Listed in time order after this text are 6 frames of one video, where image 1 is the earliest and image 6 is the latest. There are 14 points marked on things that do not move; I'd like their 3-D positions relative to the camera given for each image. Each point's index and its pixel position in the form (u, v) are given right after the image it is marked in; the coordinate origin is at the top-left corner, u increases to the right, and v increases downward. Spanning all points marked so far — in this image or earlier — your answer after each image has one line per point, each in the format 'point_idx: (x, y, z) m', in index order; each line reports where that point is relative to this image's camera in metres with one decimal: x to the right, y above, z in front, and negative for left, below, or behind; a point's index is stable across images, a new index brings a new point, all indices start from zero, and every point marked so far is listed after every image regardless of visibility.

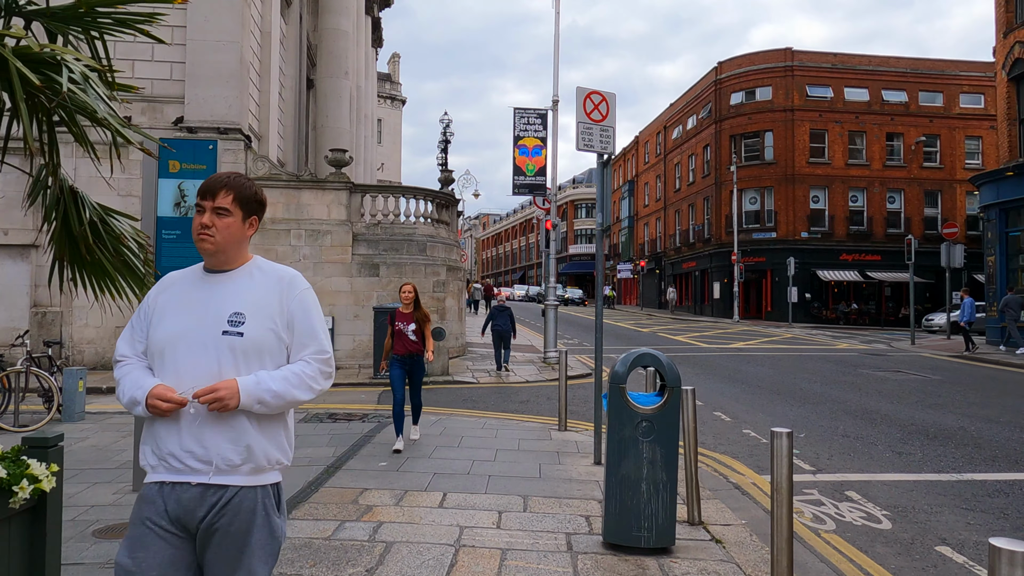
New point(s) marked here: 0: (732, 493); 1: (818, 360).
0: (+1.7, -1.6, +6.0) m
1: (+7.0, -1.6, +17.4) m
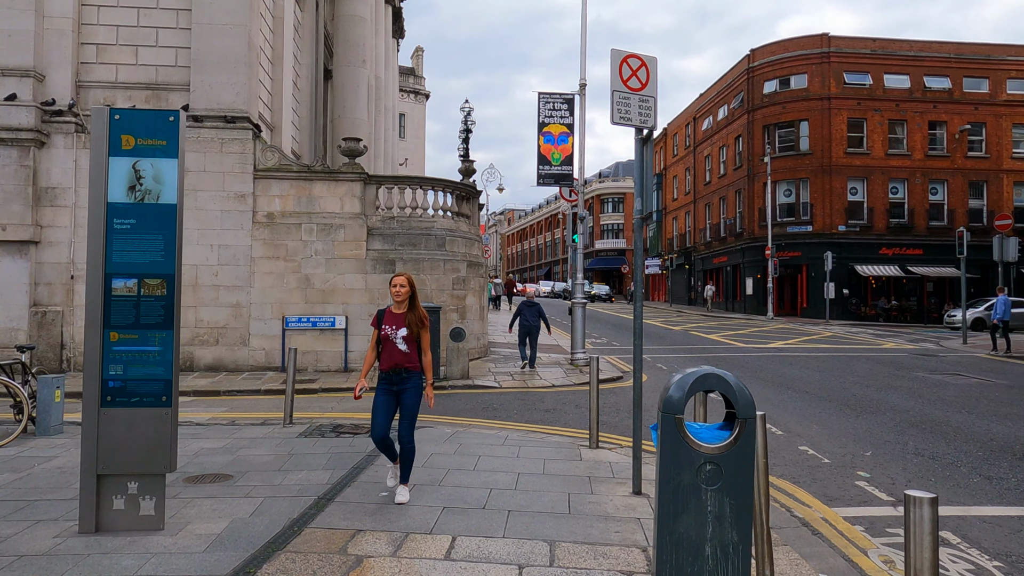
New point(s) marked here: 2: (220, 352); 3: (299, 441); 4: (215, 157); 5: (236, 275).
0: (+1.9, -1.6, +5.0) m
1: (+7.5, -1.6, +16.2) m
2: (-5.1, -1.1, +13.4) m
3: (-2.0, -1.4, +7.1) m
4: (-5.3, +2.3, +13.6) m
5: (-4.9, +0.2, +13.5) m
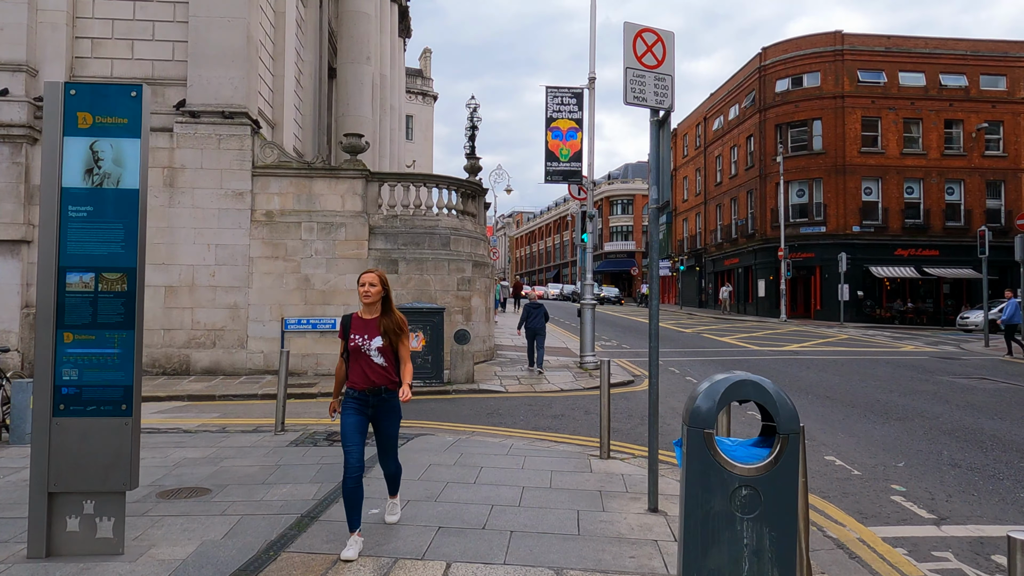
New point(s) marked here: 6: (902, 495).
0: (+1.9, -1.6, +4.5) m
1: (+7.7, -1.6, +15.6) m
2: (-5.0, -1.1, +13.0) m
3: (-2.0, -1.4, +6.7) m
4: (-5.2, +2.3, +13.2) m
5: (-4.8, +0.2, +13.1) m
6: (+3.0, -1.6, +5.8) m
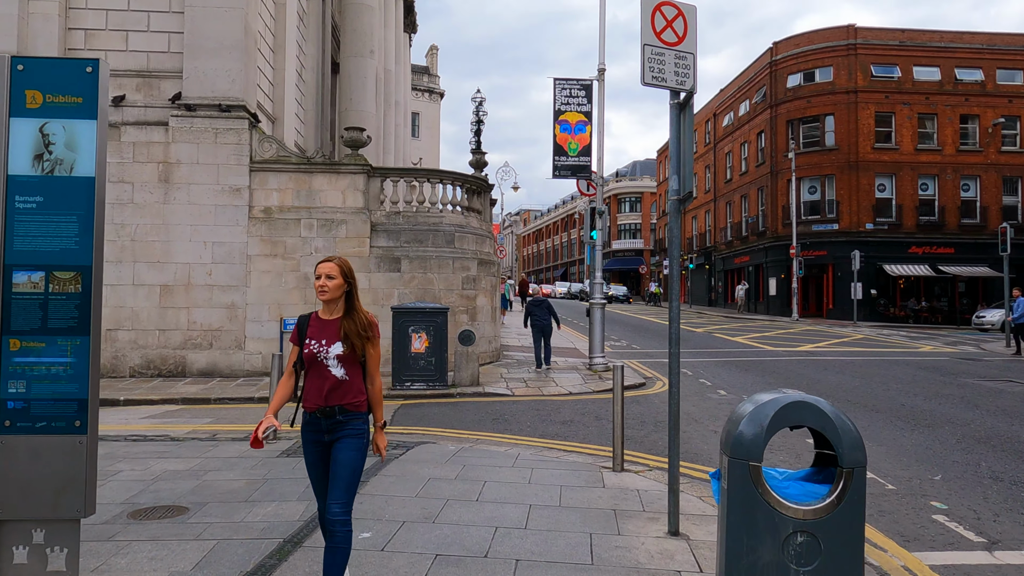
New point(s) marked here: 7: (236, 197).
0: (+1.9, -1.6, +4.0) m
1: (+7.8, -1.6, +15.1) m
2: (-4.9, -1.1, +12.5) m
3: (-1.9, -1.4, +6.2) m
4: (-5.0, +2.3, +12.7) m
5: (-4.7, +0.2, +12.6) m
6: (+3.0, -1.6, +5.4) m
7: (-4.6, +1.5, +12.7) m
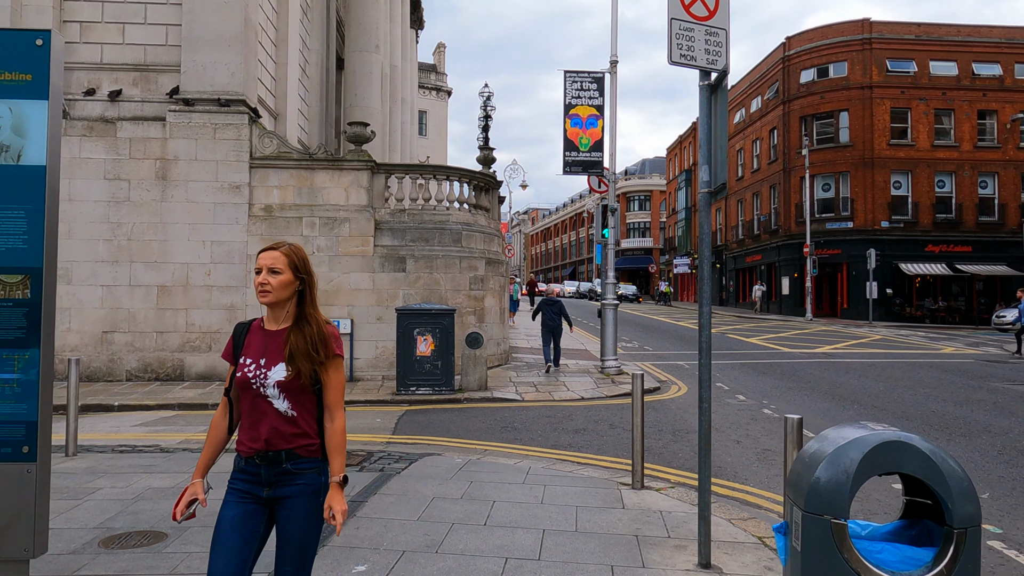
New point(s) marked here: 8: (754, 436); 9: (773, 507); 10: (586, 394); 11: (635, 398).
0: (+2.0, -1.6, +3.5) m
1: (+8.0, -1.5, +14.5) m
2: (-4.8, -1.1, +12.1) m
3: (-1.8, -1.4, +5.8) m
4: (-4.9, +2.3, +12.3) m
5: (-4.5, +0.2, +12.2) m
6: (+3.1, -1.6, +4.9) m
7: (-4.5, +1.5, +12.3) m
8: (+2.6, -1.6, +8.1) m
9: (+1.9, -1.6, +5.4) m
10: (+1.1, -1.6, +11.3) m
11: (+1.0, -0.8, +5.9) m
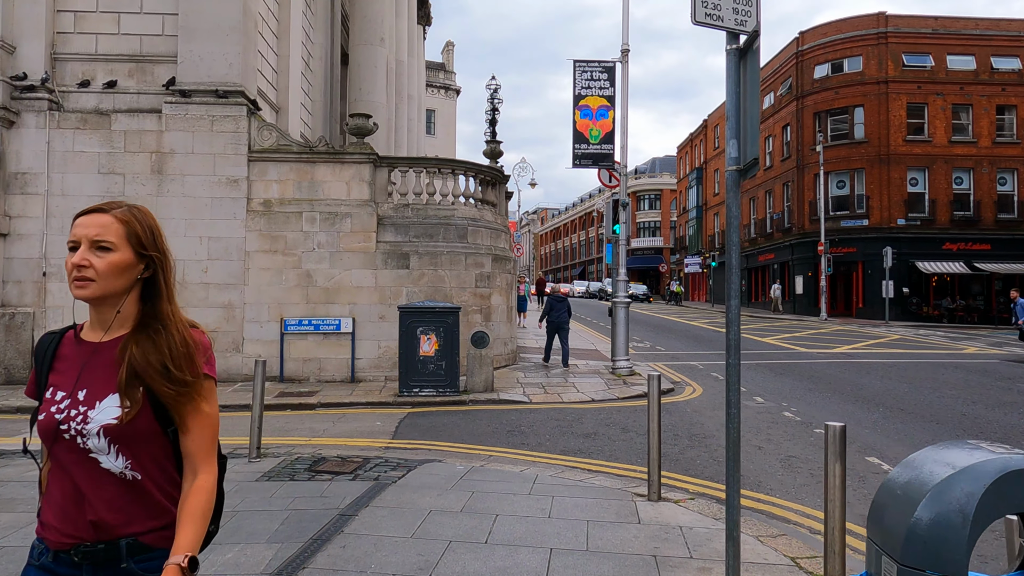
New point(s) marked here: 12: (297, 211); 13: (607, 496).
0: (+2.0, -1.5, +3.0) m
1: (+8.1, -1.5, +13.9) m
2: (-4.6, -1.1, +11.7) m
3: (-1.8, -1.4, +5.3) m
4: (-4.8, +2.4, +11.9) m
5: (-4.4, +0.3, +11.8) m
6: (+3.1, -1.6, +4.4) m
7: (-4.3, +1.5, +11.9) m
8: (+2.7, -1.5, +7.6) m
9: (+1.9, -1.5, +4.9) m
10: (+1.2, -1.5, +10.9) m
11: (+1.0, -0.8, +5.4) m
12: (-3.4, +1.2, +12.0) m
13: (+0.7, -1.5, +5.3) m
